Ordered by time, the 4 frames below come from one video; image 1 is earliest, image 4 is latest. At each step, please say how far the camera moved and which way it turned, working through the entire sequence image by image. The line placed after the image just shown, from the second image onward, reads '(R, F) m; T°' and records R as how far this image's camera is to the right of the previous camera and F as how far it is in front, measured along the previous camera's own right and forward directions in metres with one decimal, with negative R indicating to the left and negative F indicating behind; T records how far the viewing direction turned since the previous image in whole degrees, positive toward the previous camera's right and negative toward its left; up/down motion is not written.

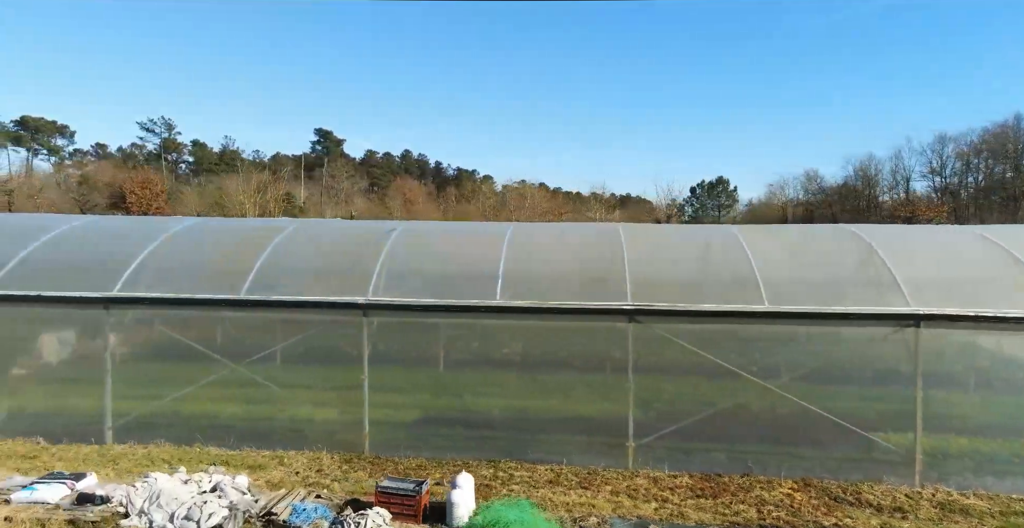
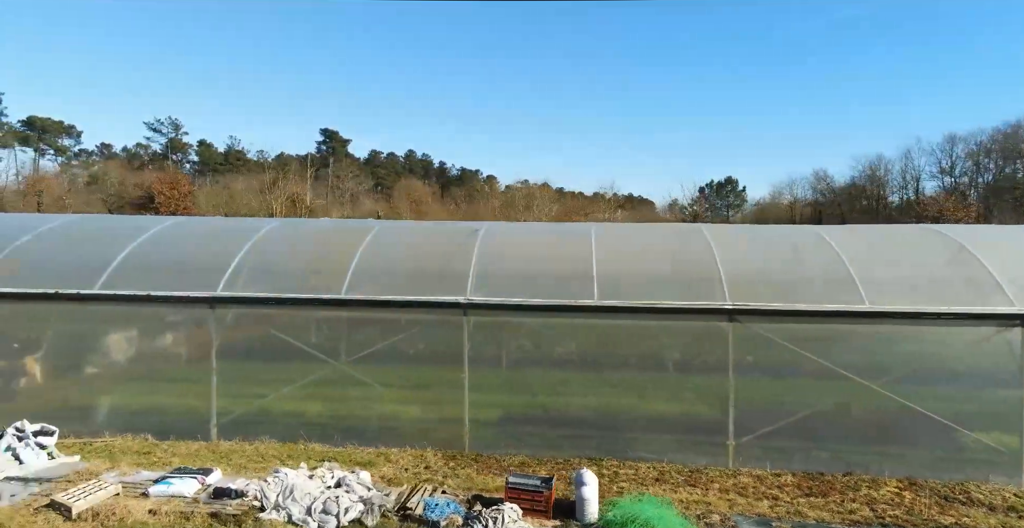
(-0.4, 0.0) m; -1°
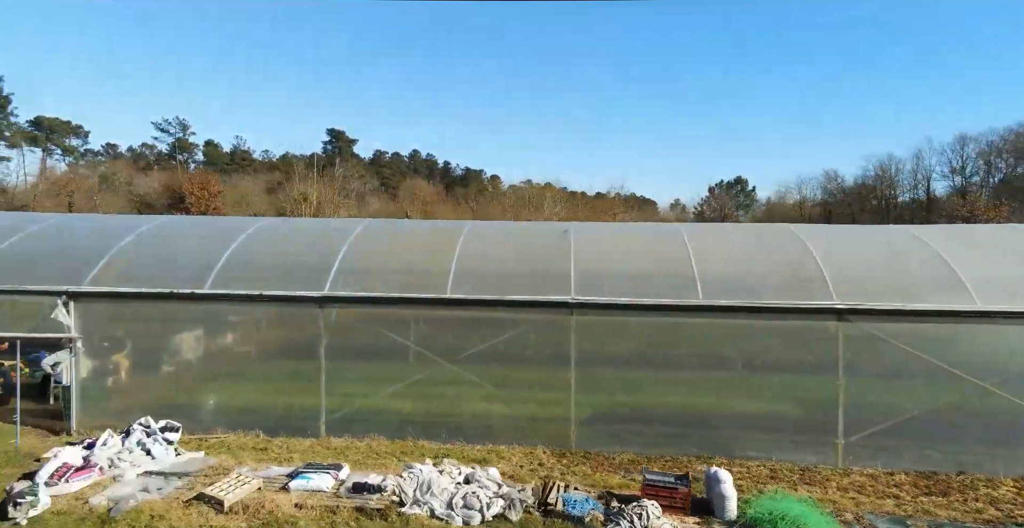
(-0.4, 0.0) m; -1°
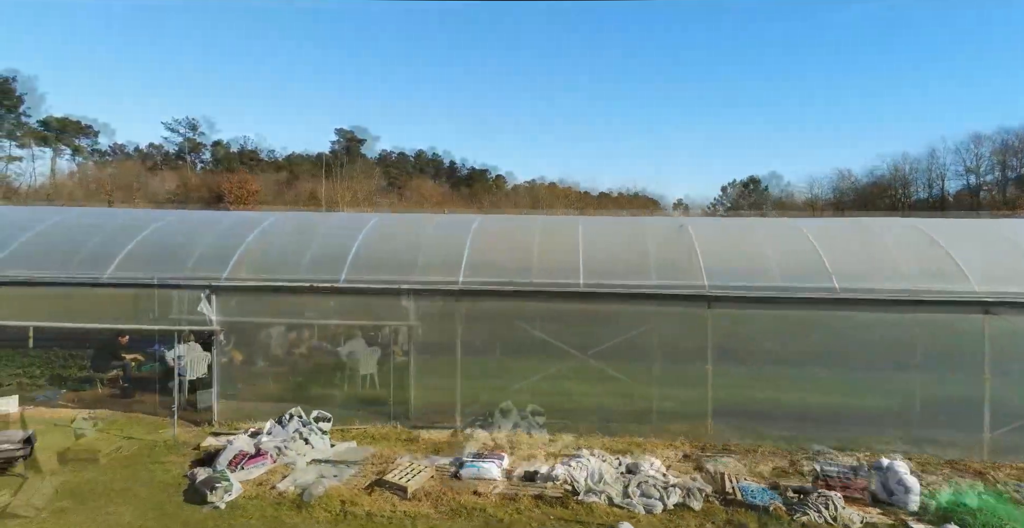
(-0.6, 0.0) m; -1°
